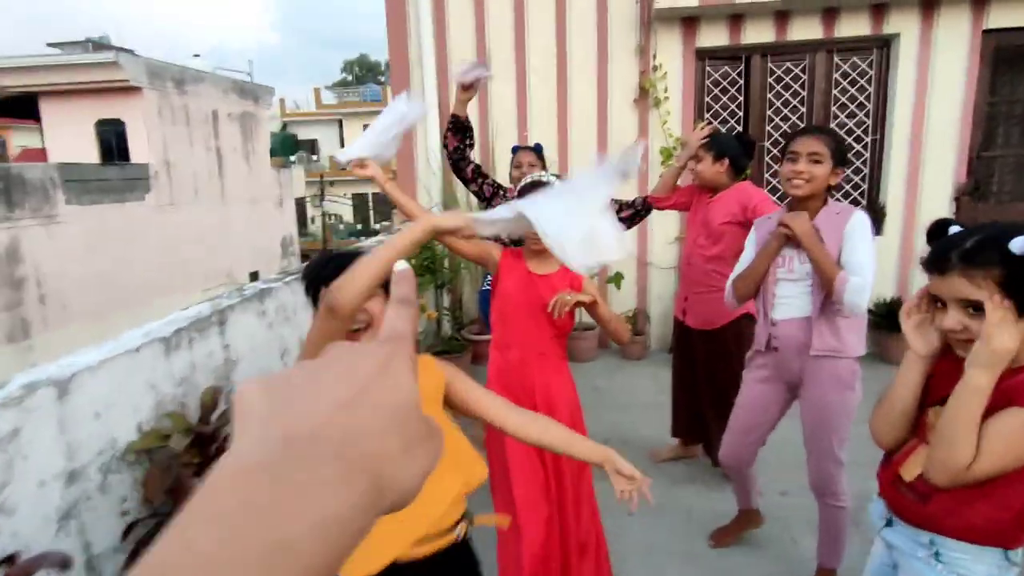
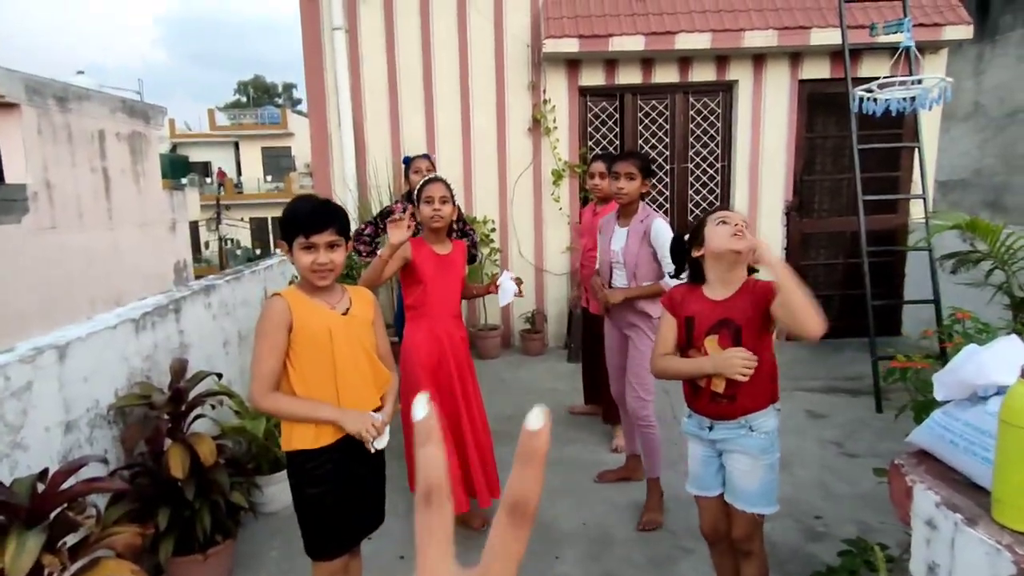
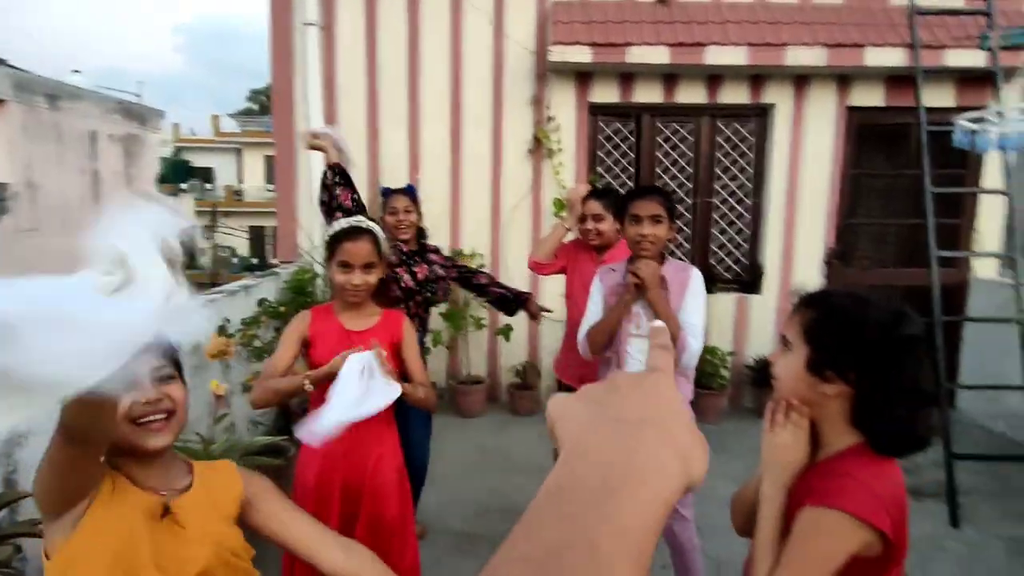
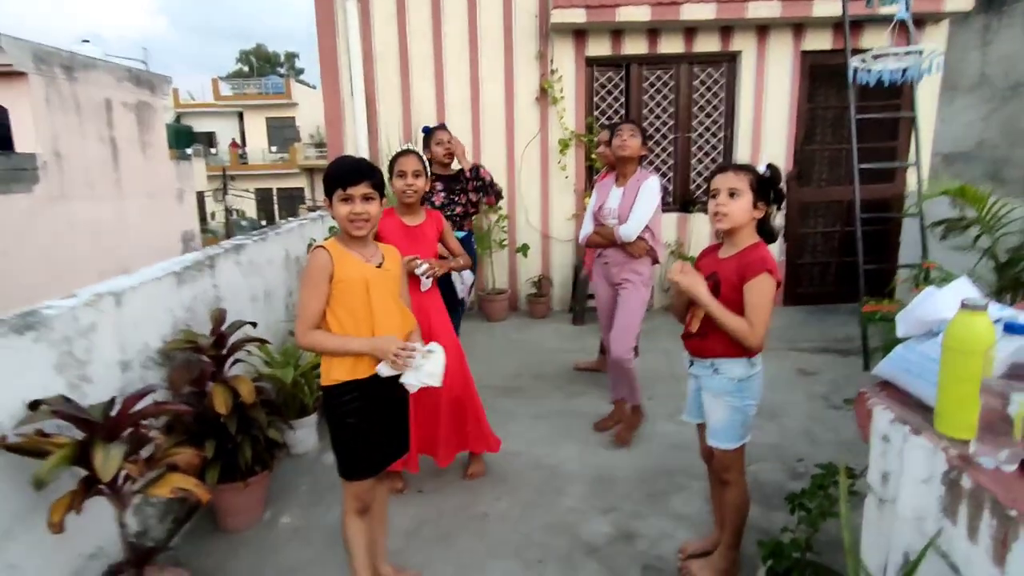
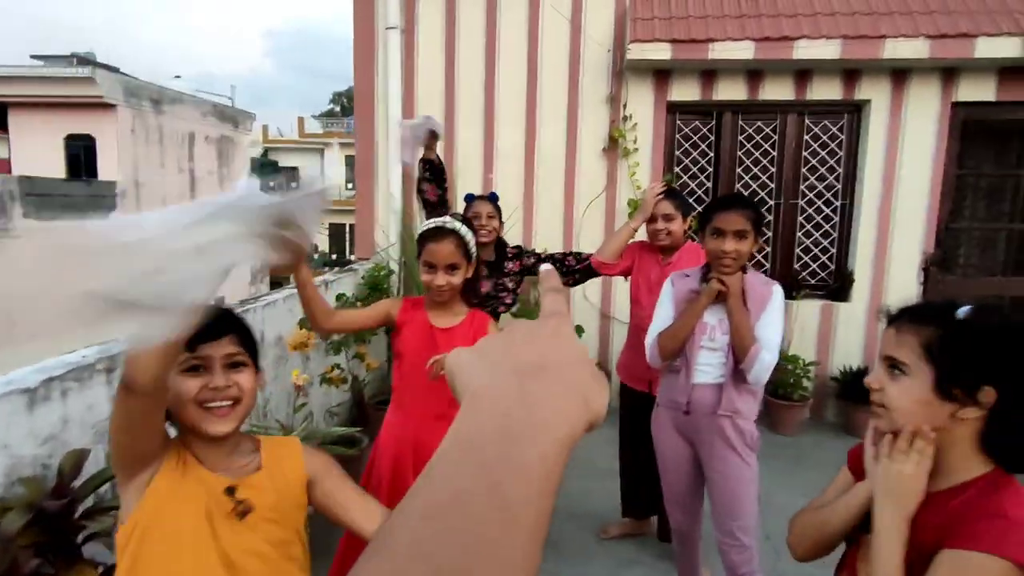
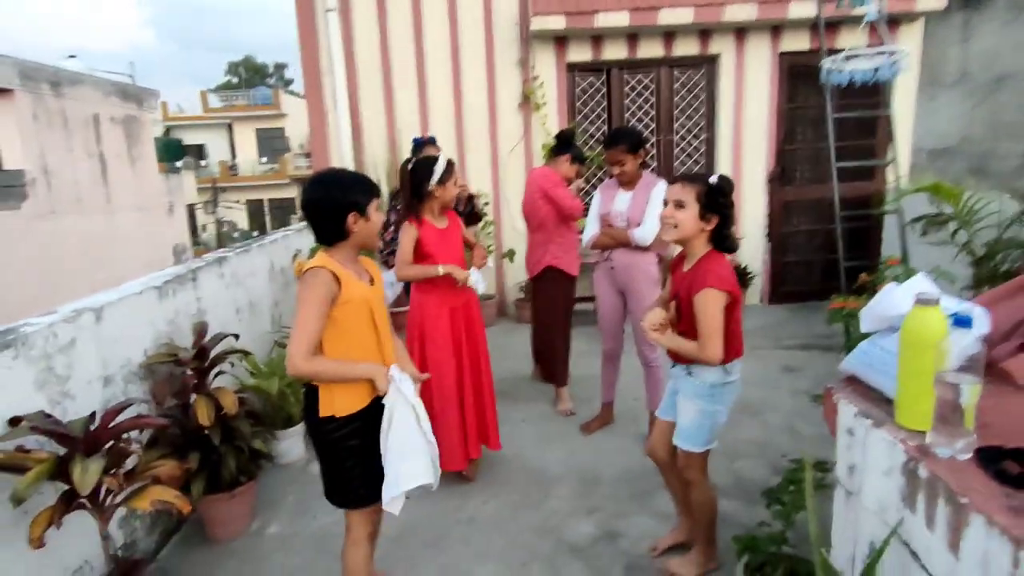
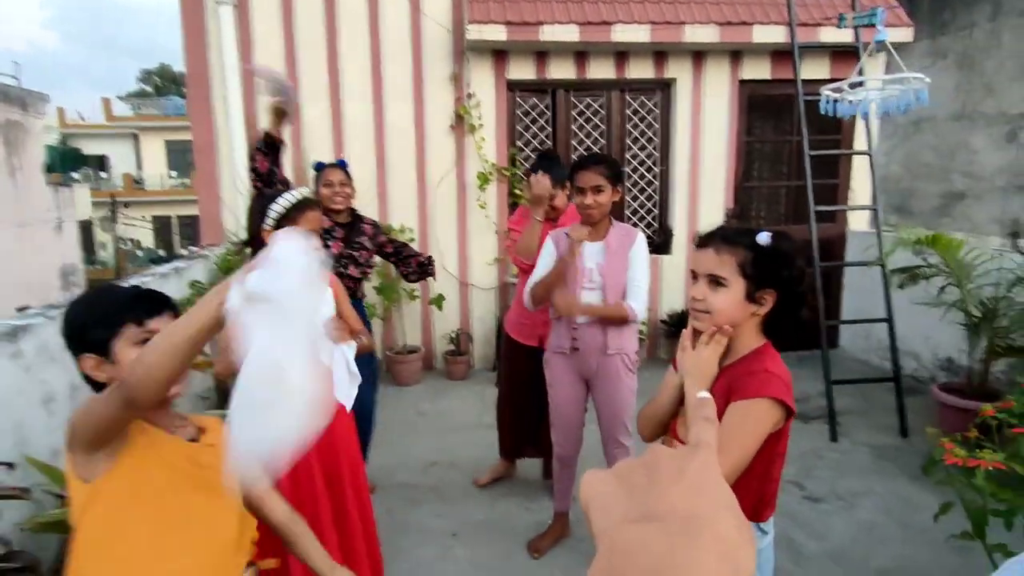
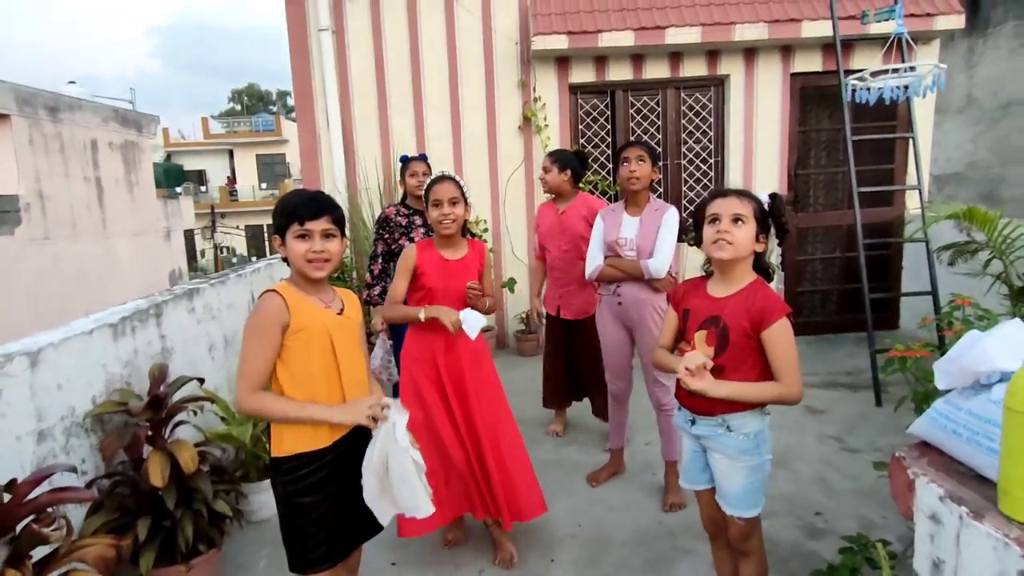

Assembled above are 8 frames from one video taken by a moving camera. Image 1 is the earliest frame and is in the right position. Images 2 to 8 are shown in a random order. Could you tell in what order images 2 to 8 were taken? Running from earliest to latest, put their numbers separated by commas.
5, 3, 7, 6, 8, 4, 2
